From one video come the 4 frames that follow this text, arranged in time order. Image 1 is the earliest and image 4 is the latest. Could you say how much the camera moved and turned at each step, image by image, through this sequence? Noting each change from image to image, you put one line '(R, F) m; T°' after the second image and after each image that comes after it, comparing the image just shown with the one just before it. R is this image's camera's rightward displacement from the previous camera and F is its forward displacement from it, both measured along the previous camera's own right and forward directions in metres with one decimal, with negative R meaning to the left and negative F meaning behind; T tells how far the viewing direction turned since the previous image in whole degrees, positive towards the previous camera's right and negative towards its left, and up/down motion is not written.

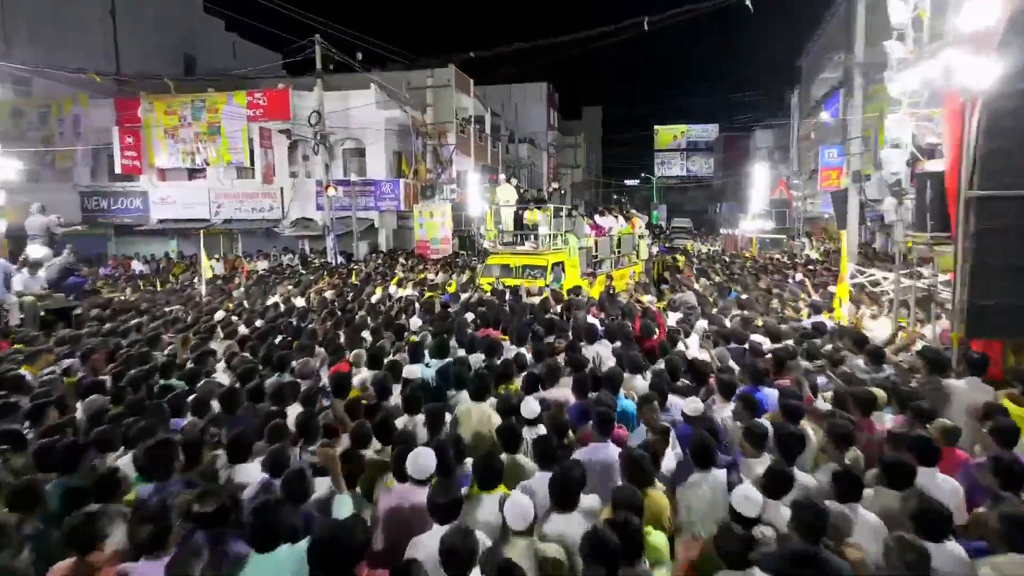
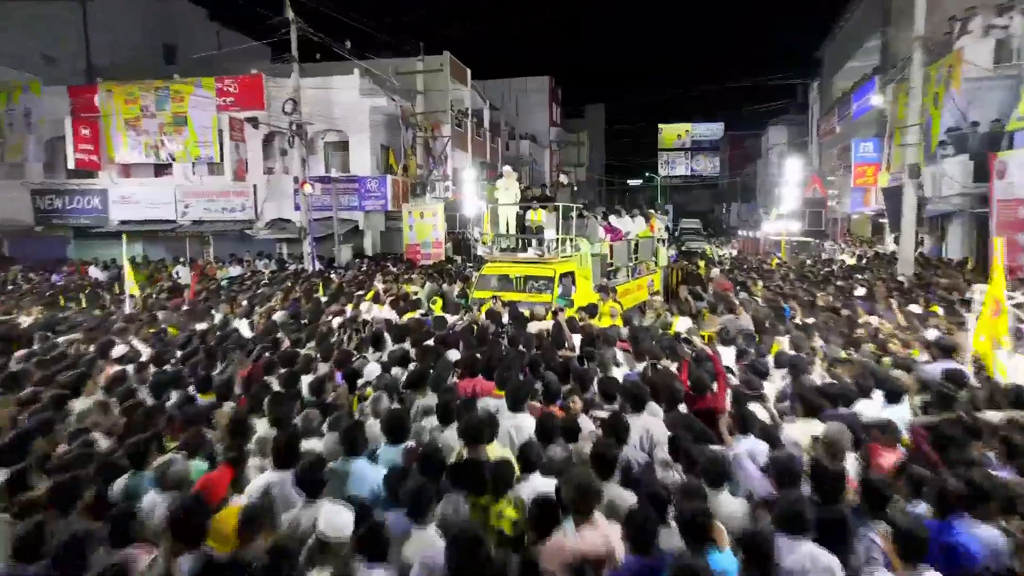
(0.0, +2.4) m; 0°
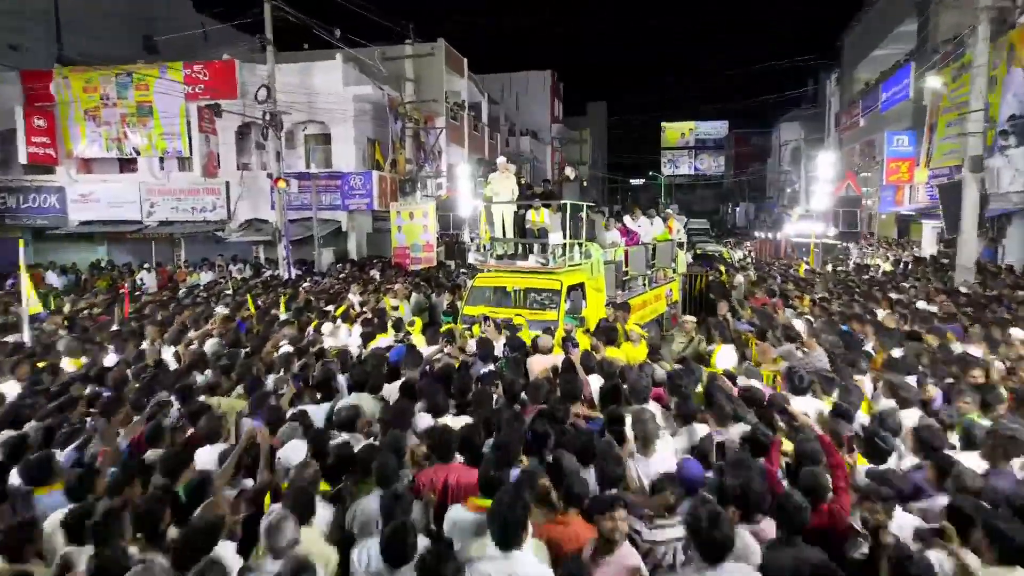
(0.0, +2.0) m; 0°
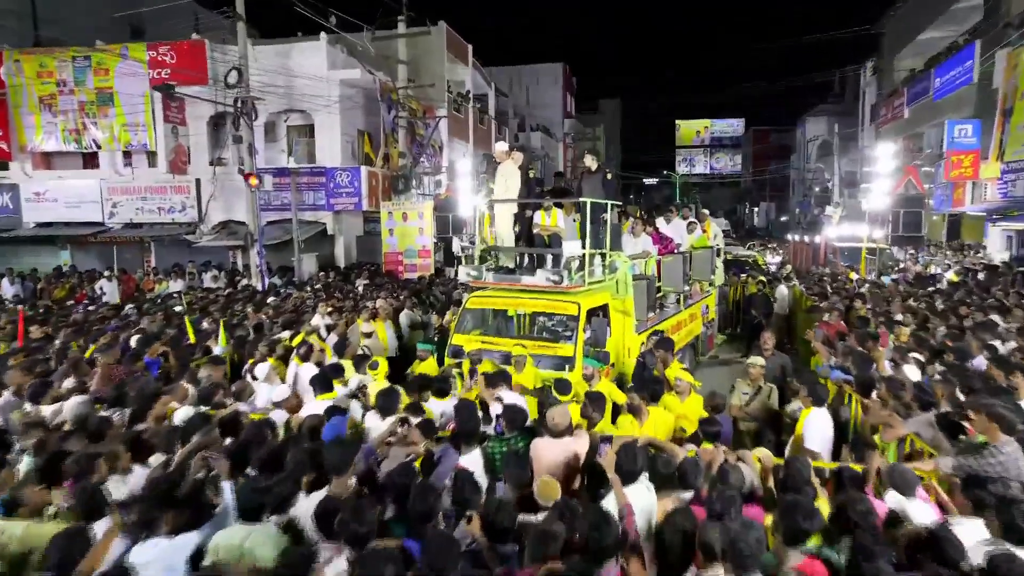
(+0.1, +2.3) m; -1°
